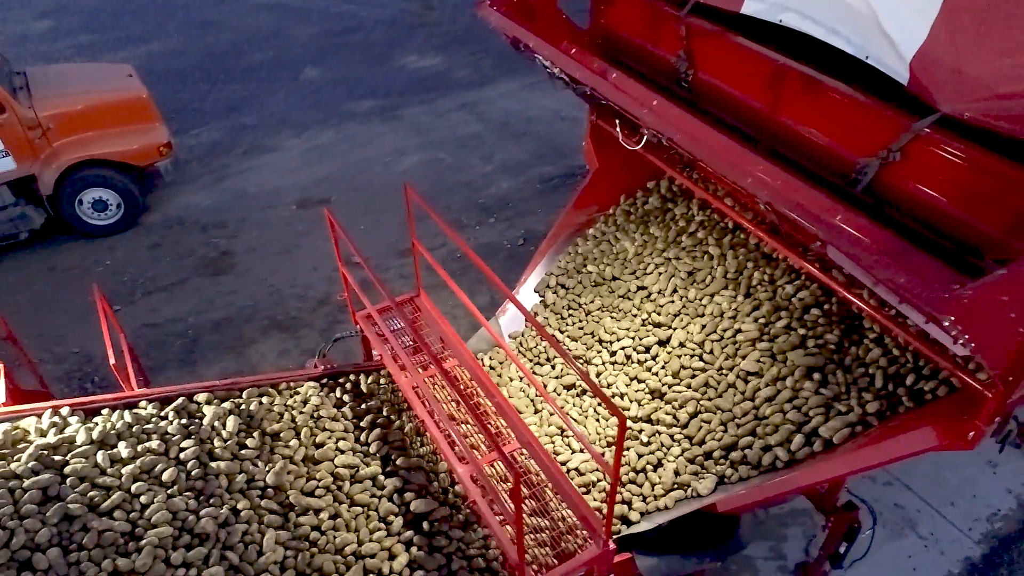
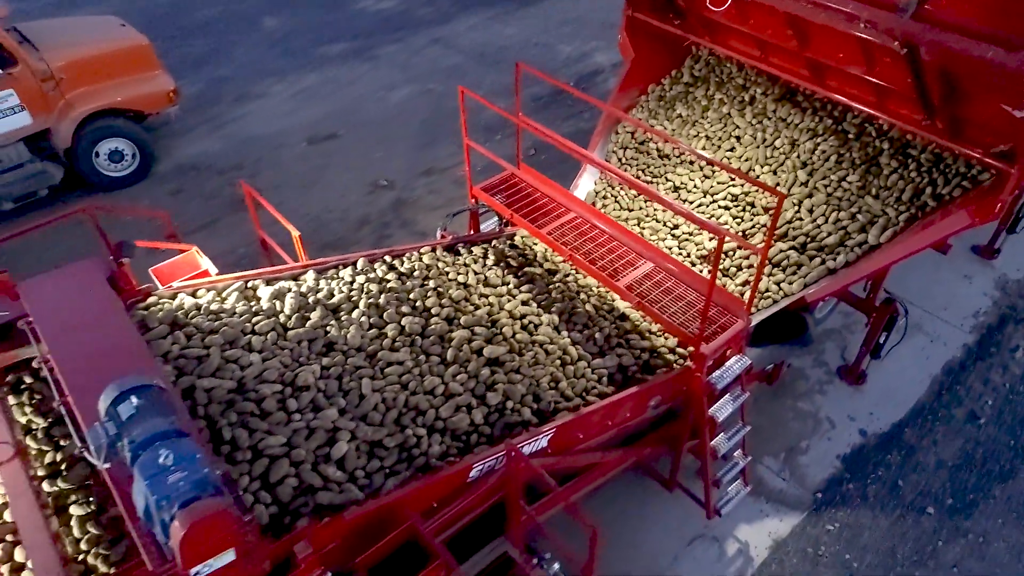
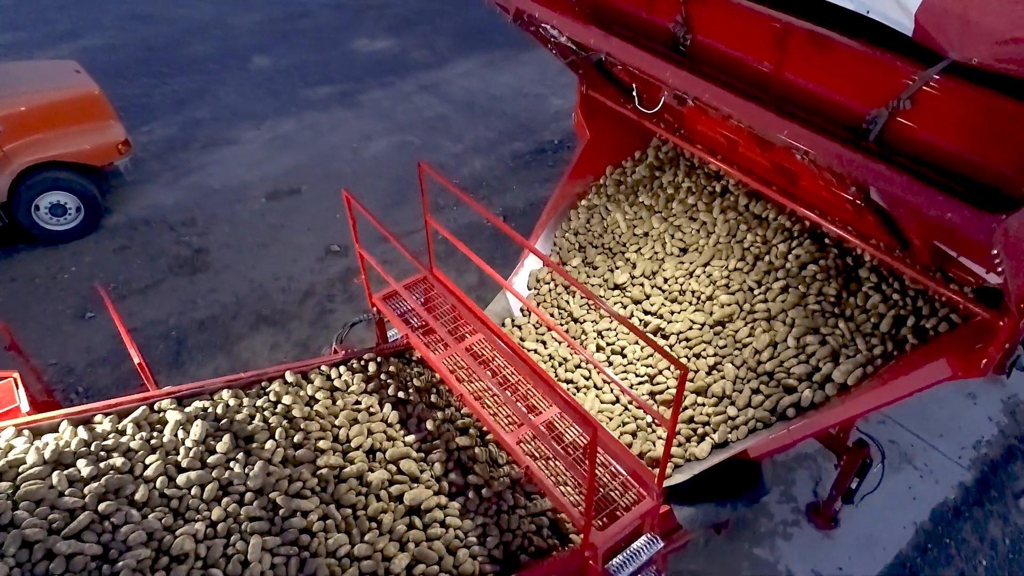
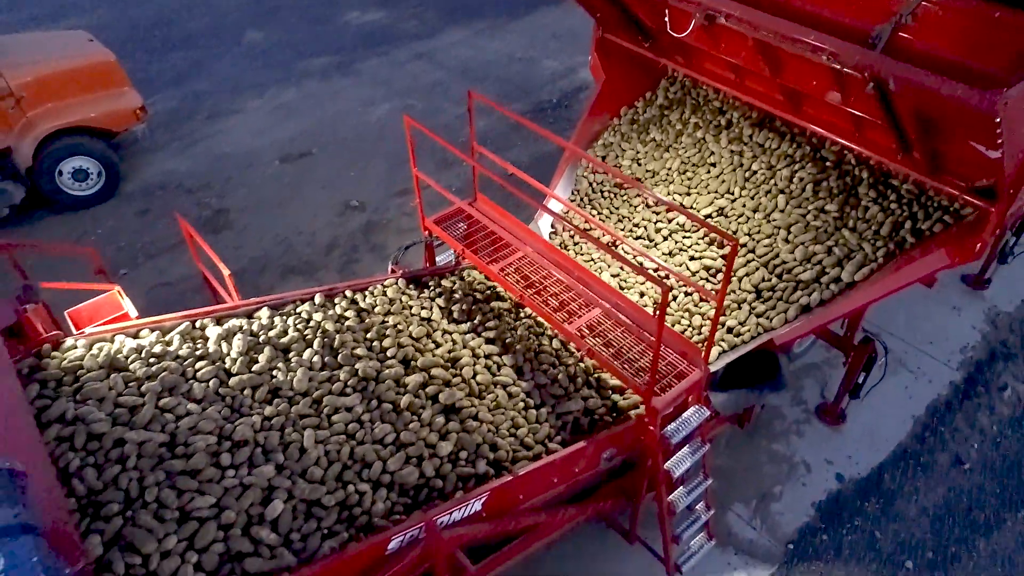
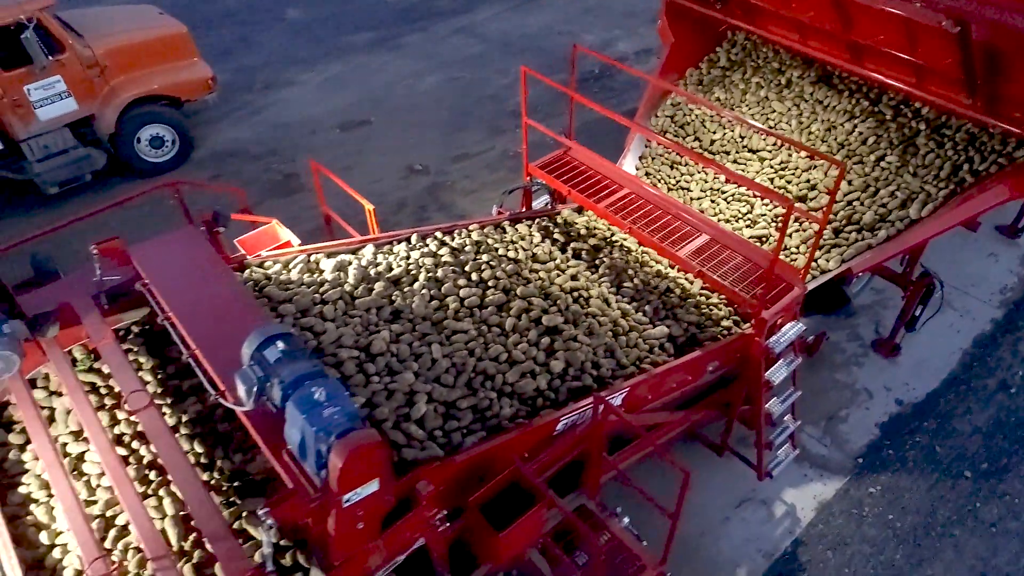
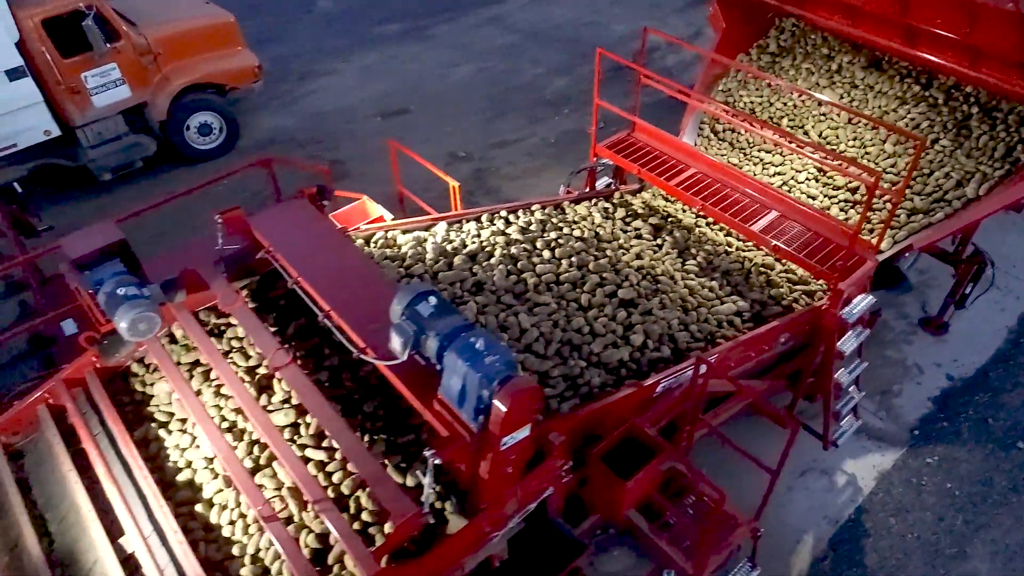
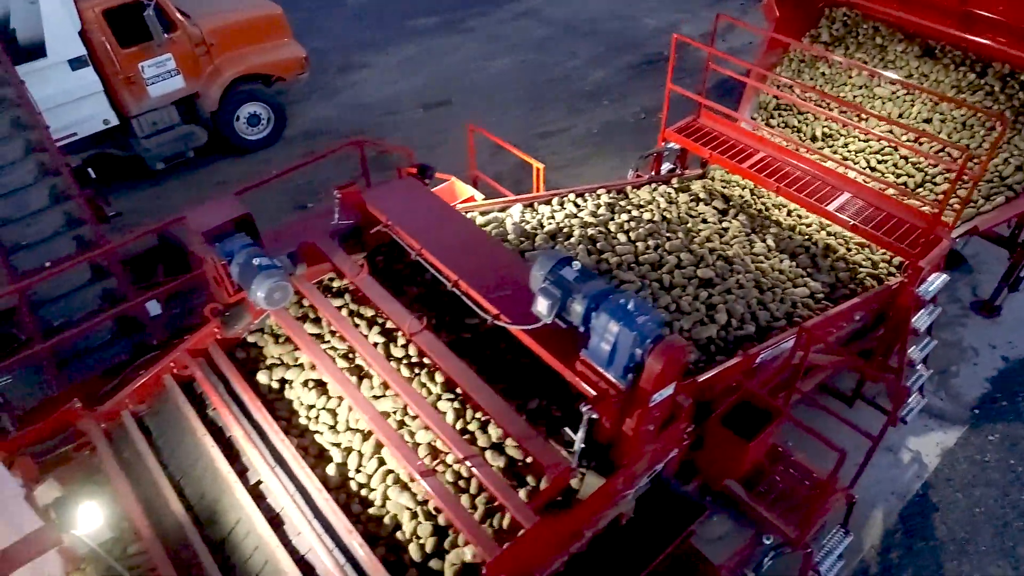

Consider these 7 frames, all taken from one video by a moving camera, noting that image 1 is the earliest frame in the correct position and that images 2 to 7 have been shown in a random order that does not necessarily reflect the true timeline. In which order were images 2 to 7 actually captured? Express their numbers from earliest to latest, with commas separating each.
3, 4, 2, 5, 6, 7
